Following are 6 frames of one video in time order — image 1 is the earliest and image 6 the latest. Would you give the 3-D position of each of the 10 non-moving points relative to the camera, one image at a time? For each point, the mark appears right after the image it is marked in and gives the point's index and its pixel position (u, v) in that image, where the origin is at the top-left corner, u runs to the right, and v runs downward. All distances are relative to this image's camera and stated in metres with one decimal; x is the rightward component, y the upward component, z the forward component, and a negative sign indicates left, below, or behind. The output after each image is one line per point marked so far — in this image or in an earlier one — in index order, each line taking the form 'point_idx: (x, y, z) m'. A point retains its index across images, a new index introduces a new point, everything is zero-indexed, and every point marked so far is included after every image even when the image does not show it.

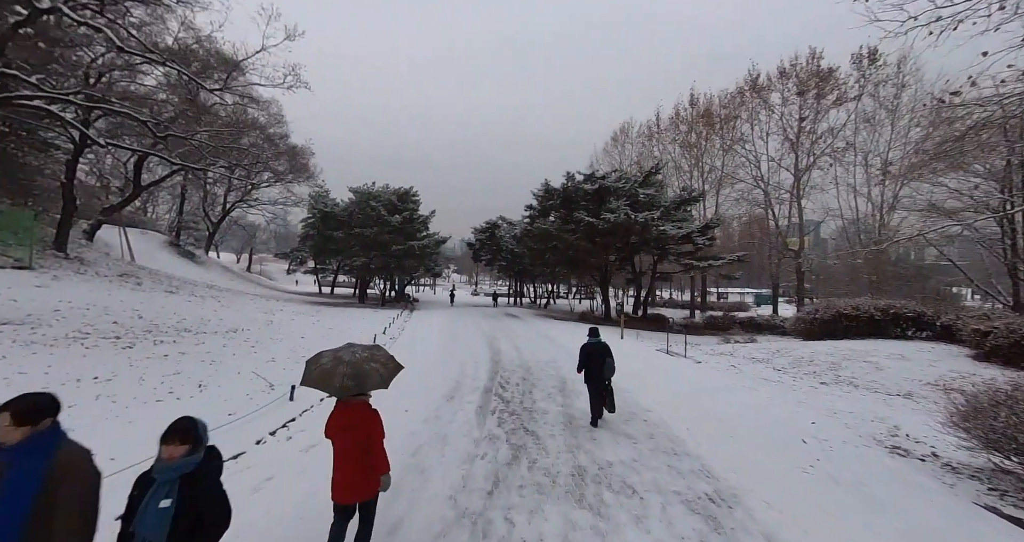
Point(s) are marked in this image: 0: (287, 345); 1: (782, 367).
0: (-5.1, -1.7, +9.1) m
1: (+5.8, -2.0, +8.6) m
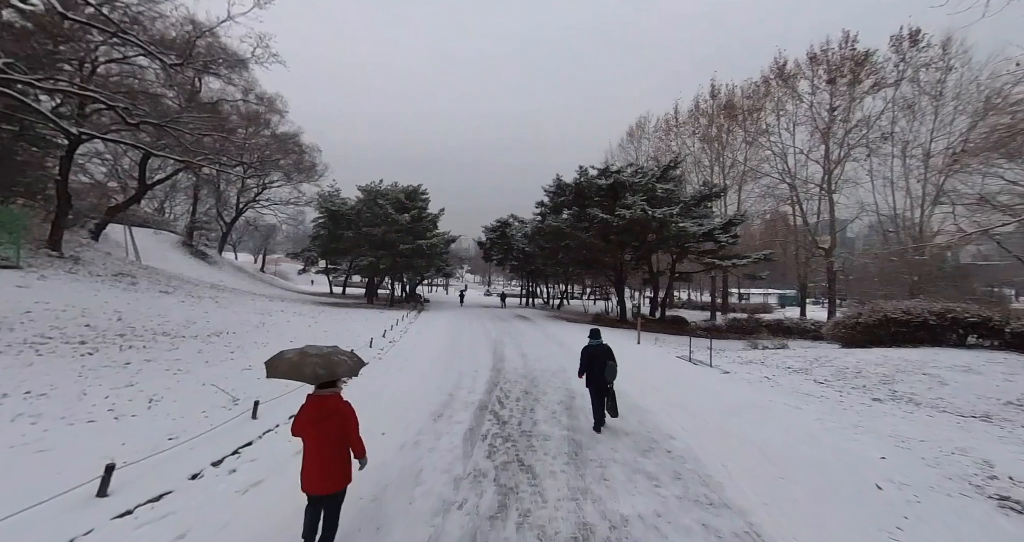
0: (-5.0, -1.7, +8.4) m
1: (+5.8, -2.0, +7.5) m
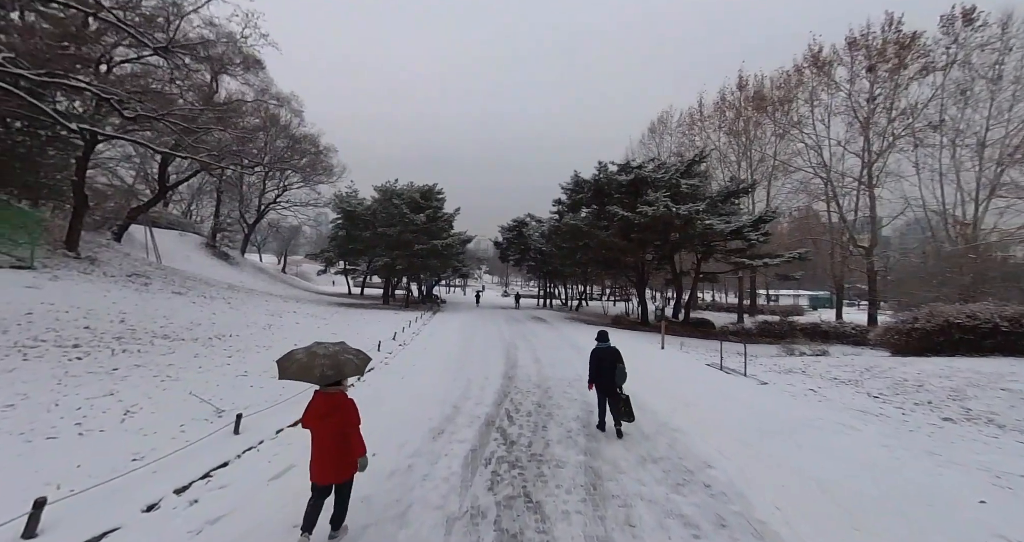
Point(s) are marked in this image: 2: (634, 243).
0: (-4.8, -1.7, +8.0) m
1: (+6.1, -2.0, +6.6) m
2: (+5.5, +1.3, +18.1) m
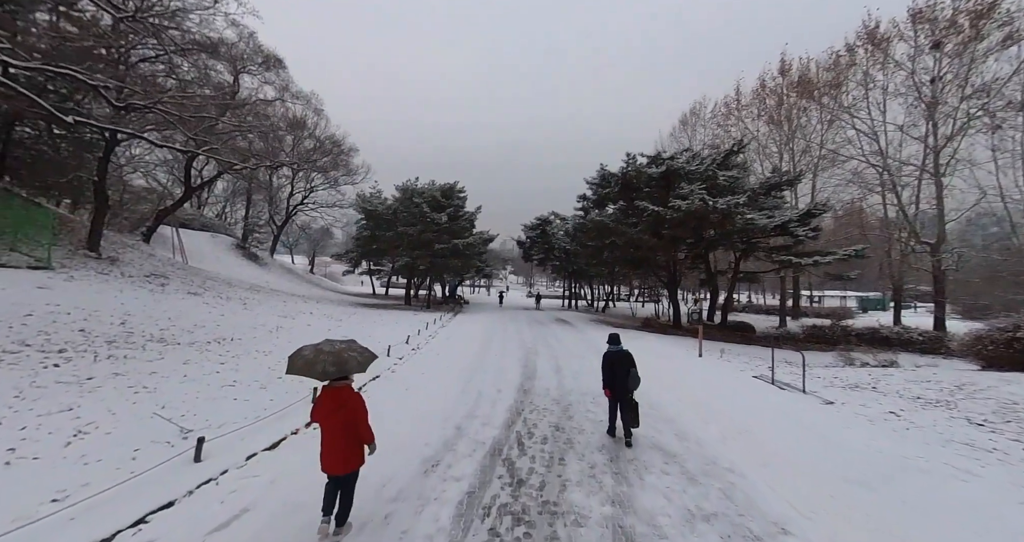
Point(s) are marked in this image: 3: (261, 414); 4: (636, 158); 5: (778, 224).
0: (-4.5, -1.7, +7.4) m
1: (+6.3, -2.0, +5.3) m
2: (+6.5, +1.3, +16.9) m
3: (-3.2, -1.8, +5.1) m
4: (+5.4, +4.9, +17.4) m
5: (+10.5, +1.8, +15.7) m
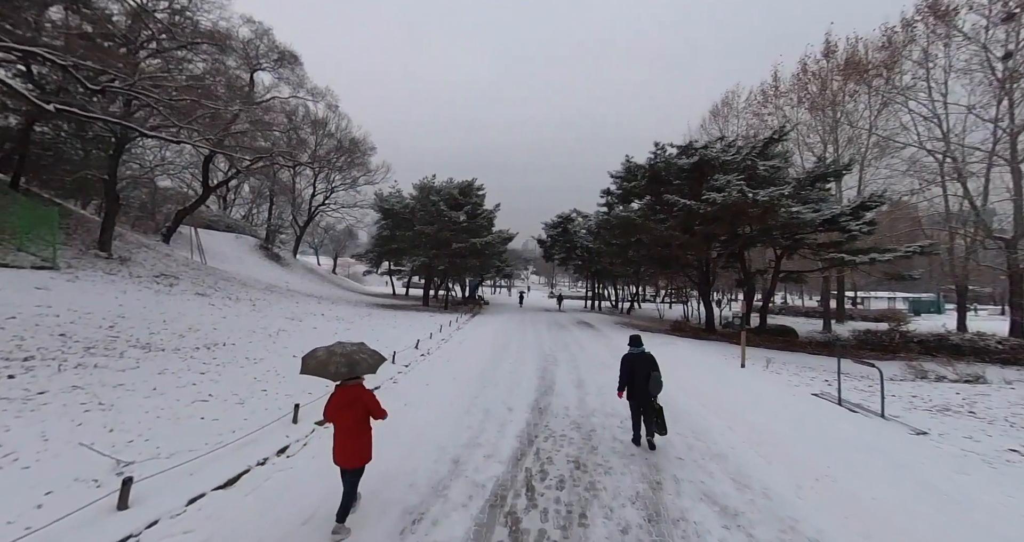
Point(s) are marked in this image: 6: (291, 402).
0: (-4.2, -1.7, +6.7) m
1: (+6.4, -1.9, +4.0) m
2: (+7.2, +1.3, +15.6) m
3: (-3.1, -1.8, +4.3) m
4: (+6.2, +4.9, +16.2) m
5: (+11.1, +1.9, +14.2) m
6: (-3.1, -1.8, +5.6) m
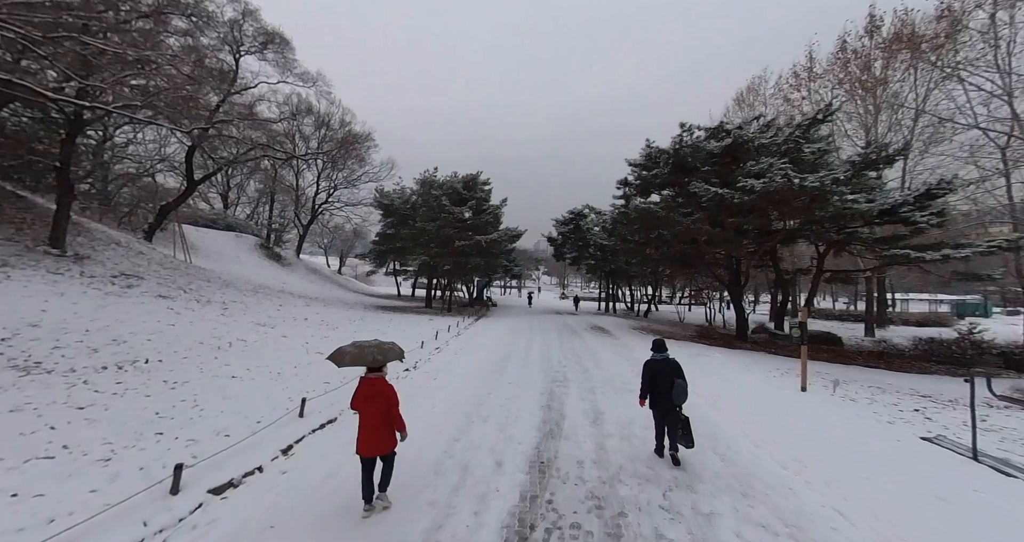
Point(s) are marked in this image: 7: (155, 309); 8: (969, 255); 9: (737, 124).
0: (-4.3, -1.6, +5.1) m
1: (+6.2, -1.9, +2.1) m
2: (+7.4, +1.3, +13.6) m
3: (-3.2, -1.8, +2.7) m
4: (+6.4, +5.0, +14.2) m
5: (+11.3, +1.9, +12.1) m
6: (-3.2, -1.8, +4.0) m
7: (-8.6, -0.9, +9.6) m
8: (+13.5, +0.5, +11.9) m
9: (+8.3, +5.3, +14.7) m
